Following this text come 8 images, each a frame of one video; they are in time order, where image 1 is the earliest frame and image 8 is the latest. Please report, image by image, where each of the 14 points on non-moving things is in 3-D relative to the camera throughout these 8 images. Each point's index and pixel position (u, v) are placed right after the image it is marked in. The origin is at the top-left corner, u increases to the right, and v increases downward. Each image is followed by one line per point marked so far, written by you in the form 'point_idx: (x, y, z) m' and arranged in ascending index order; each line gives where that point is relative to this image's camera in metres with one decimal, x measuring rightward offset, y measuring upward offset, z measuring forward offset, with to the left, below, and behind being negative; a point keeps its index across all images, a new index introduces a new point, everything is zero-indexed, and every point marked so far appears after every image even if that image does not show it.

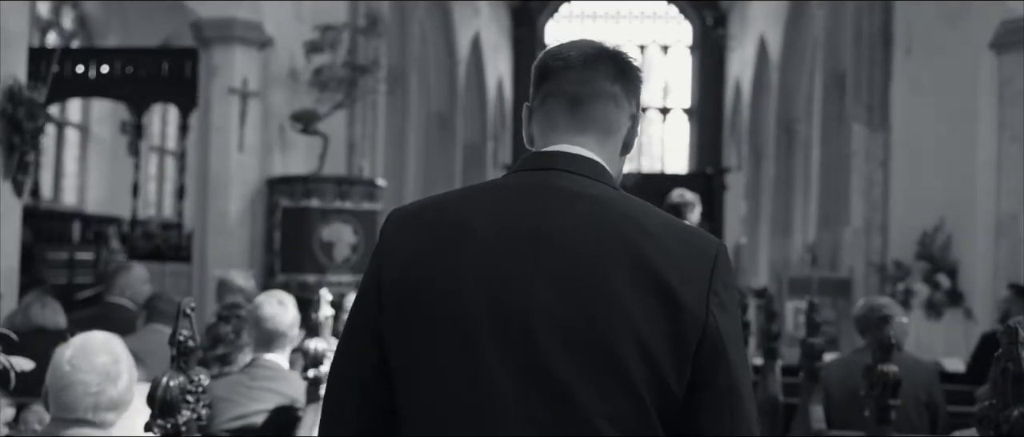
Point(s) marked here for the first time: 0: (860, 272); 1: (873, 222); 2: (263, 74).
0: (+4.0, -0.6, +13.5) m
1: (+4.1, 0.0, +13.4) m
2: (-2.5, +1.5, +11.9) m
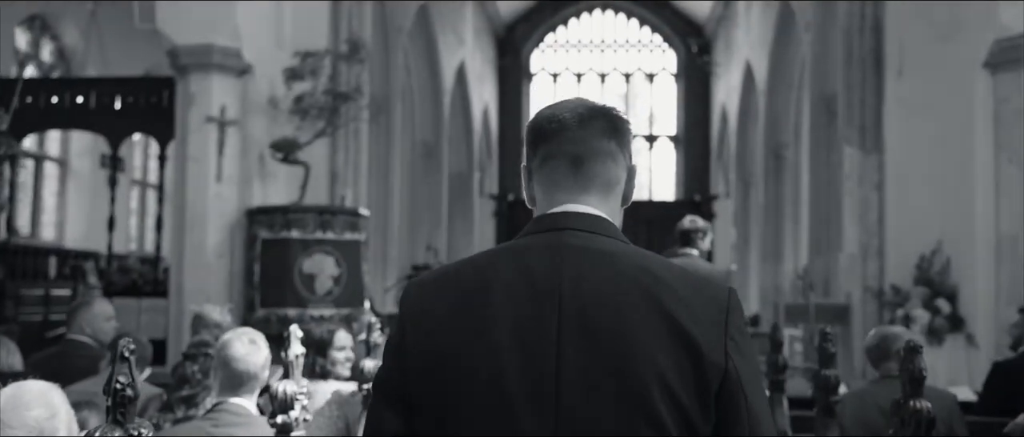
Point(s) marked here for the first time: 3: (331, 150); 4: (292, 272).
0: (+3.9, -0.9, +13.1) m
1: (+4.0, -0.3, +13.1) m
2: (-2.7, +1.1, +11.6) m
3: (-2.0, +0.7, +12.8) m
4: (-2.0, -0.5, +10.8) m
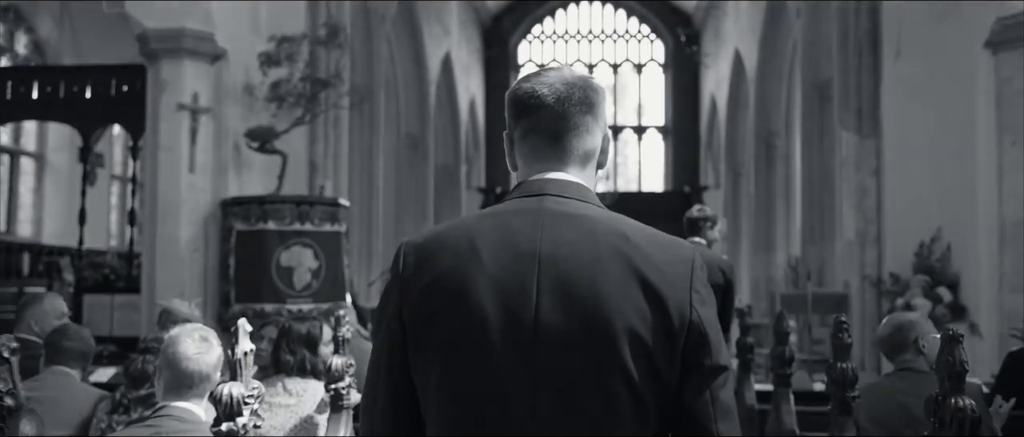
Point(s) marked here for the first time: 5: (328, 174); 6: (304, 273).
0: (+3.8, -0.7, +12.8) m
1: (+3.9, -0.2, +12.7) m
2: (-2.8, +1.2, +11.1) m
3: (-2.1, +0.8, +12.3) m
4: (-2.2, -0.4, +10.4) m
5: (-2.0, +0.5, +12.6) m
6: (-1.8, -0.5, +10.5) m
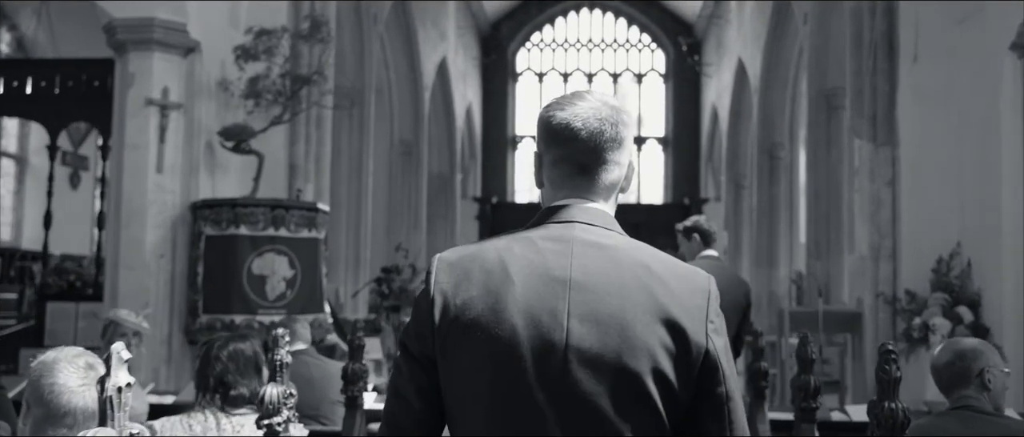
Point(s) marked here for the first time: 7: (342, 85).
0: (+3.7, -0.9, +12.0) m
1: (+3.8, -0.3, +12.0) m
2: (-2.9, +1.2, +10.4) m
3: (-2.2, +0.8, +11.6) m
4: (-2.2, -0.5, +9.6) m
5: (-2.0, +0.4, +11.8) m
6: (-1.9, -0.5, +9.7) m
7: (-2.4, +1.9, +16.8) m
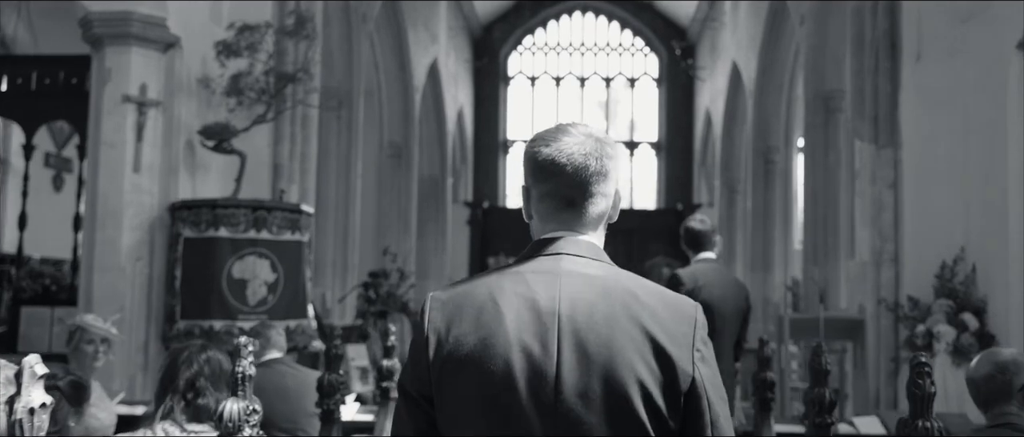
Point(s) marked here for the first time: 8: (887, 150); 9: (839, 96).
0: (+3.6, -0.9, +11.7) m
1: (+3.7, -0.4, +11.7) m
2: (-3.0, +1.2, +10.0) m
3: (-2.3, +0.8, +11.2) m
4: (-2.3, -0.5, +9.2) m
5: (-2.1, +0.4, +11.5) m
6: (-2.0, -0.5, +9.3) m
7: (-2.6, +1.8, +16.5) m
8: (+3.8, +0.7, +11.8) m
9: (+4.3, +1.6, +15.5) m
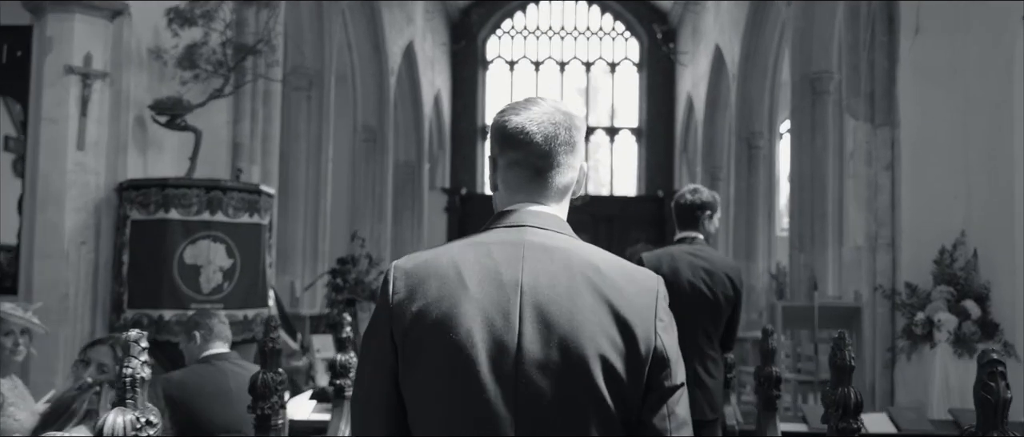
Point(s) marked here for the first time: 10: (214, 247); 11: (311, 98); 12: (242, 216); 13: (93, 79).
0: (+3.3, -0.8, +11.1) m
1: (+3.5, -0.2, +11.1) m
2: (-3.2, +1.3, +9.3) m
3: (-2.5, +0.9, +10.5) m
4: (-2.5, -0.3, +8.5) m
5: (-2.4, +0.5, +10.8) m
6: (-2.2, -0.4, +8.6) m
7: (-2.9, +2.1, +15.8) m
8: (+3.5, +0.9, +11.2) m
9: (+4.0, +1.8, +14.9) m
10: (-2.2, -0.2, +8.6) m
11: (-2.8, +1.7, +15.9) m
12: (-2.0, 0.0, +8.8) m
13: (-3.2, +1.1, +9.0) m
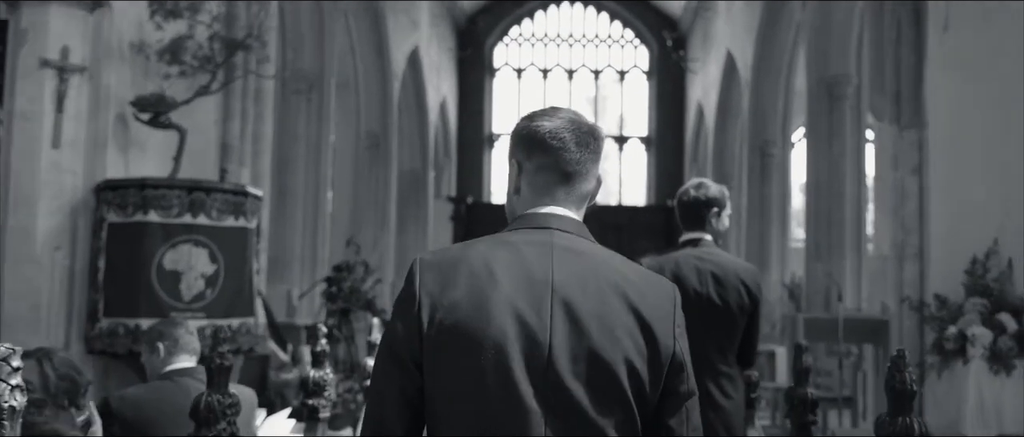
0: (+3.4, -0.8, +10.5) m
1: (+3.5, -0.3, +10.4) m
2: (-3.1, +1.3, +8.7) m
3: (-2.4, +0.9, +10.0) m
4: (-2.5, -0.3, +8.0) m
5: (-2.3, +0.5, +10.2) m
6: (-2.2, -0.4, +8.1) m
7: (-2.8, +2.0, +15.2) m
8: (+3.6, +0.8, +10.6) m
9: (+4.1, +1.7, +14.2) m
10: (-2.2, -0.2, +8.1) m
11: (-2.7, +1.6, +15.3) m
12: (-2.0, 0.0, +8.2) m
13: (-3.2, +1.0, +8.4) m
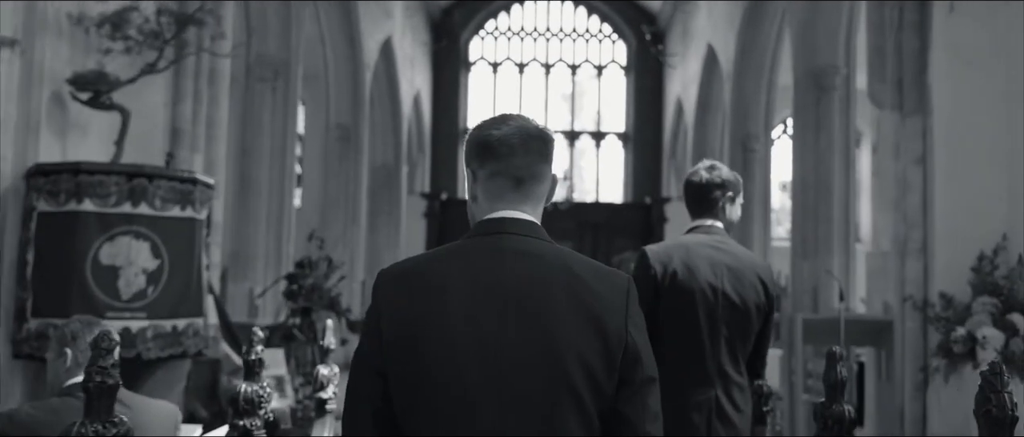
0: (+3.2, -0.8, +9.8) m
1: (+3.3, -0.2, +9.8) m
2: (-3.3, +1.4, +7.9) m
3: (-2.6, +0.9, +9.2) m
4: (-2.6, -0.3, +7.2) m
5: (-2.5, +0.6, +9.4) m
6: (-2.3, -0.4, +7.3) m
7: (-3.1, +2.0, +14.4) m
8: (+3.4, +0.8, +9.9) m
9: (+3.8, +1.7, +13.6) m
10: (-2.3, -0.2, +7.3) m
11: (-3.0, +1.7, +14.5) m
12: (-2.2, +0.1, +7.4) m
13: (-3.3, +1.1, +7.6) m
